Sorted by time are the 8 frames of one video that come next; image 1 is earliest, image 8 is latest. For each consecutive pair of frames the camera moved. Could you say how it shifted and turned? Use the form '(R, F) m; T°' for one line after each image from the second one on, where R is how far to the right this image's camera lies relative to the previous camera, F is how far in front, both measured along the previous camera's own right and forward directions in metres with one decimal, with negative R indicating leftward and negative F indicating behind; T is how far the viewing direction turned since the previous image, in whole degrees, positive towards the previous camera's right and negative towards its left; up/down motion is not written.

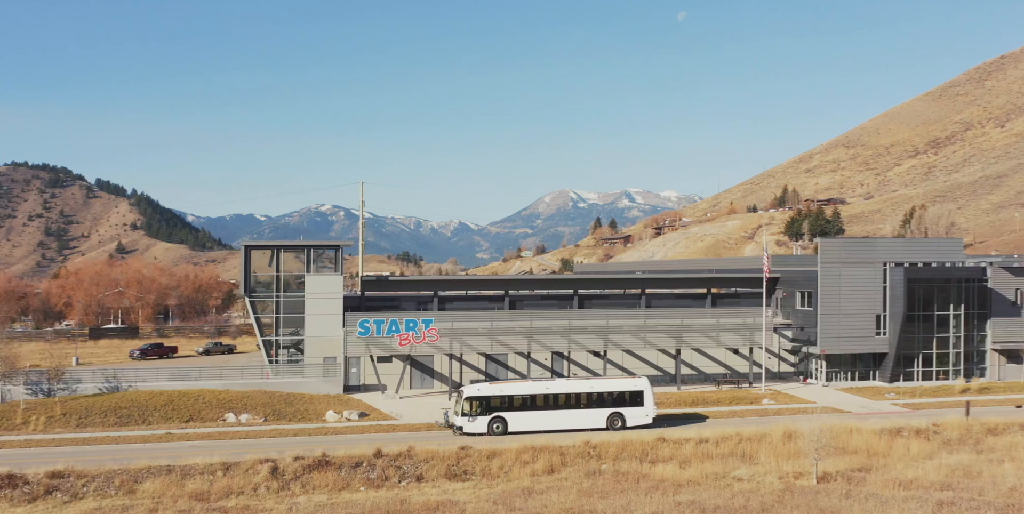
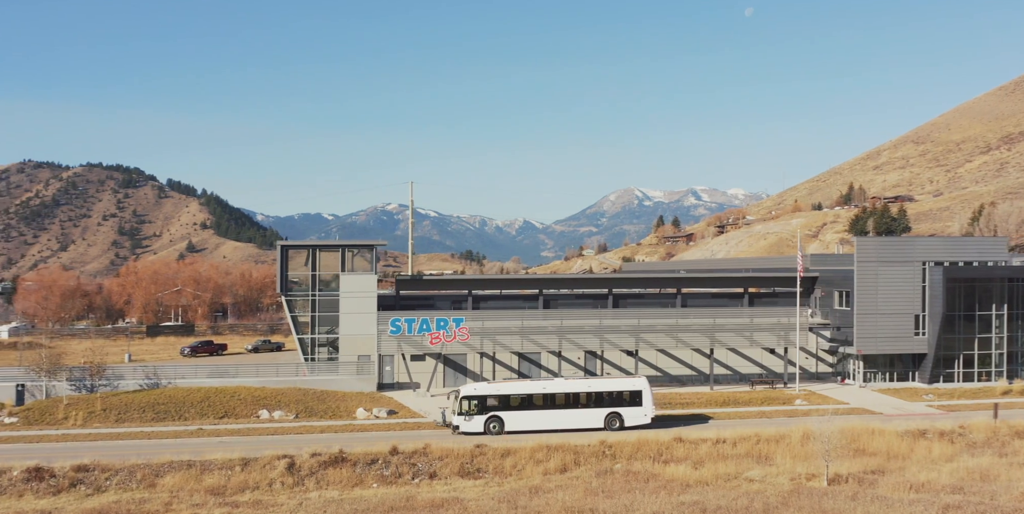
(+0.9, -0.1) m; -3°
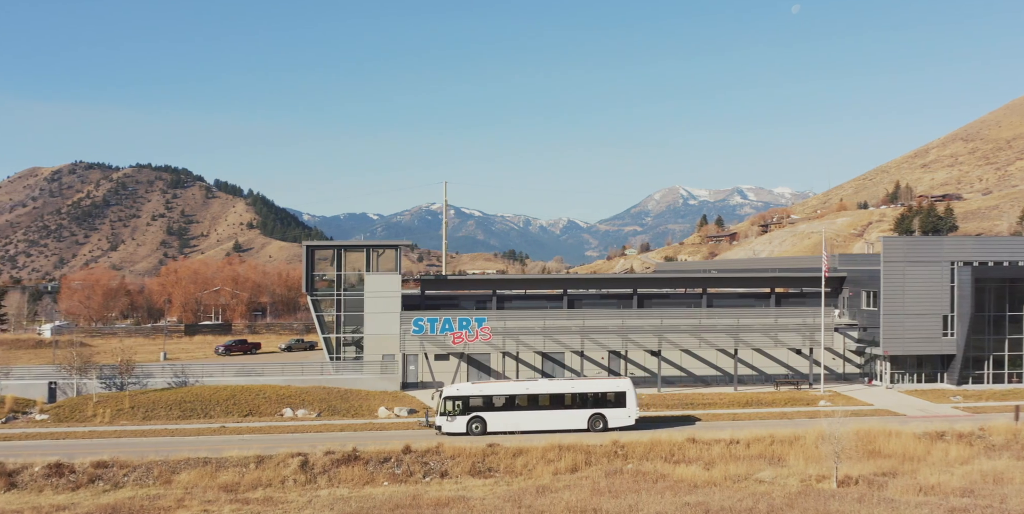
(+0.6, -0.1) m; -2°
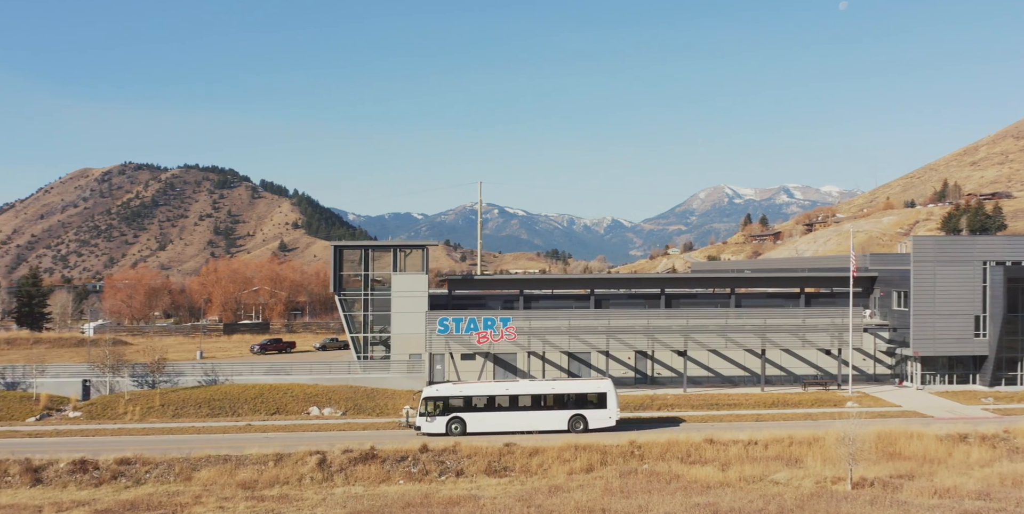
(+0.5, -0.1) m; -2°
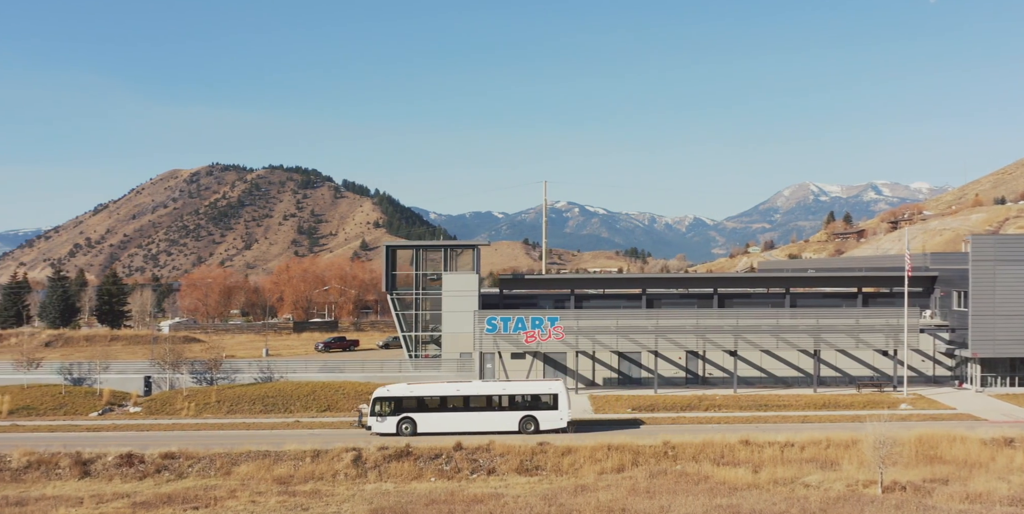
(+0.9, -0.2) m; -4°
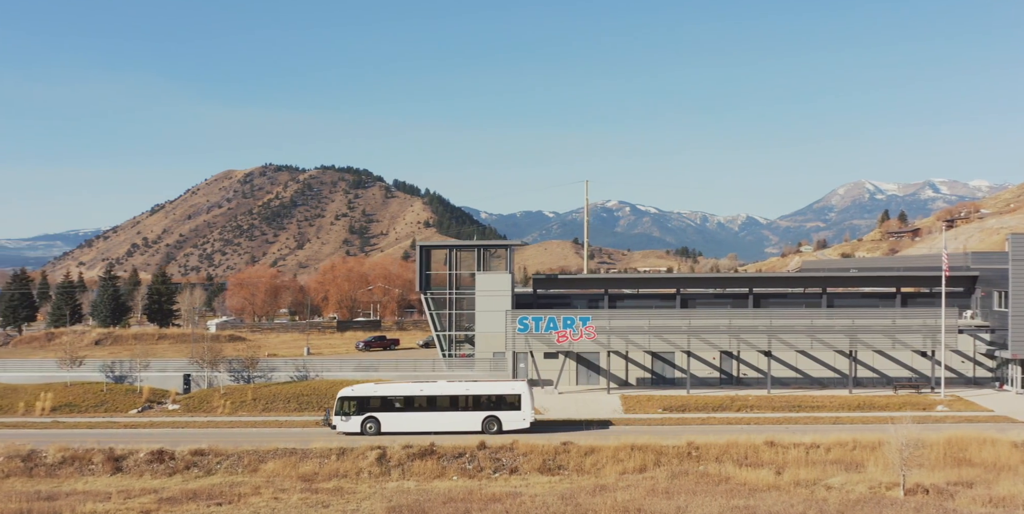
(+0.5, -0.2) m; -2°
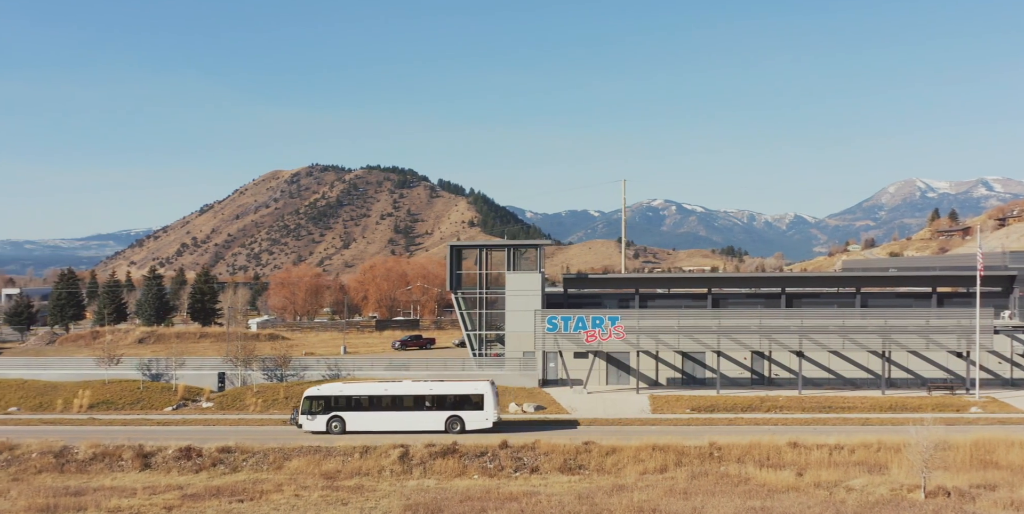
(+0.4, -0.2) m; -2°
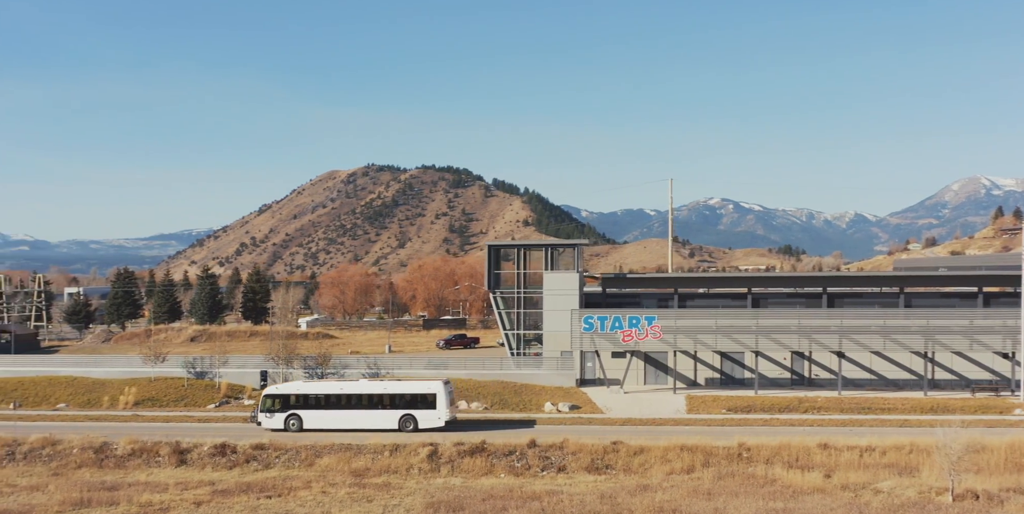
(+0.5, -0.2) m; -3°
